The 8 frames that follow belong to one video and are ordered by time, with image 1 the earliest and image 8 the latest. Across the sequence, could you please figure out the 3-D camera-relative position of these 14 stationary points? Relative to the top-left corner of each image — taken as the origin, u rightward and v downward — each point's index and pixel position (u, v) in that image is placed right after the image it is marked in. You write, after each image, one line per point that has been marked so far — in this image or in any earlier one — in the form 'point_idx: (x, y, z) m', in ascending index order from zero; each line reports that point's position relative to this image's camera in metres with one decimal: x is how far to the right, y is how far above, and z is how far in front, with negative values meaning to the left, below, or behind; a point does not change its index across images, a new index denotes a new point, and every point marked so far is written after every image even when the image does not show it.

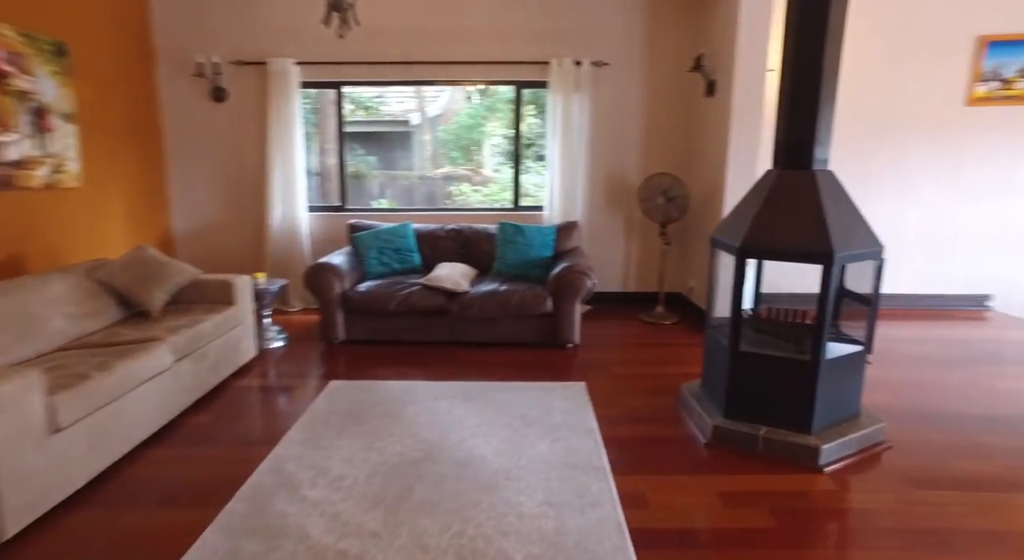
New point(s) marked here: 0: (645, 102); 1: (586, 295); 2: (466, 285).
0: (+0.9, +1.7, +5.6) m
1: (+0.3, -0.2, +4.7) m
2: (-0.7, 0.0, +4.7) m
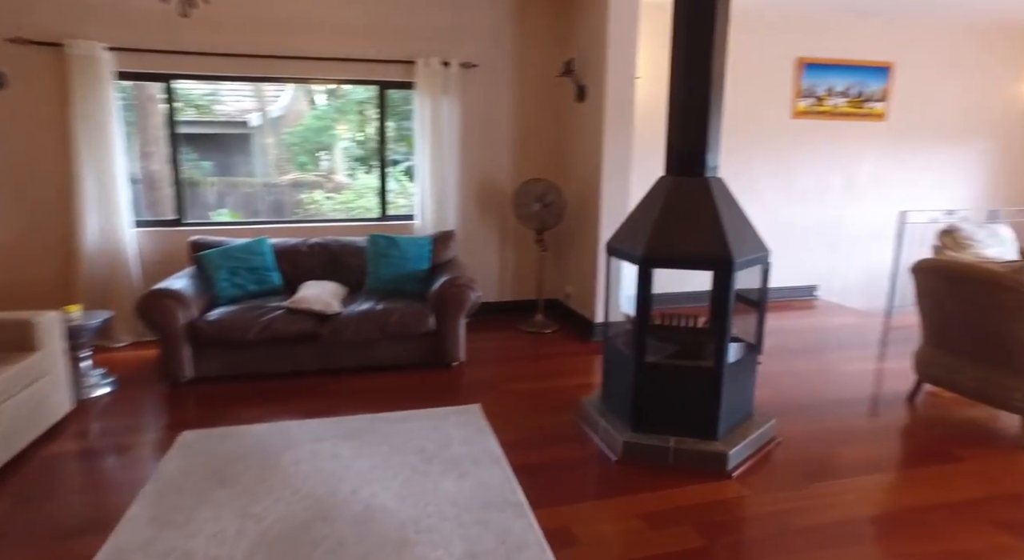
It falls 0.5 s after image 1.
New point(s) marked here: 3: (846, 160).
0: (0.0, +1.7, +5.3) m
1: (-0.3, -0.2, +4.3) m
2: (-1.3, -0.2, +4.2) m
3: (+3.3, +1.2, +5.5) m
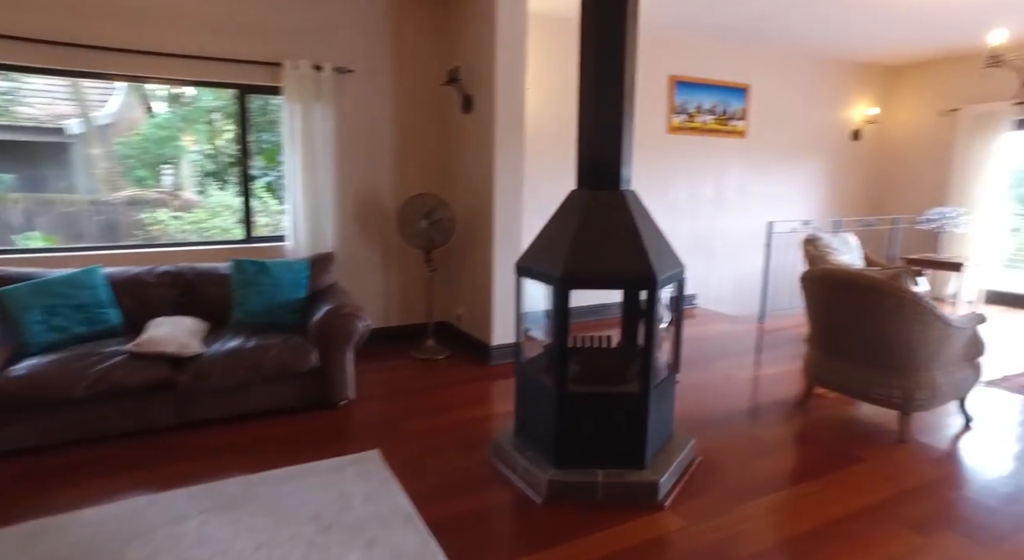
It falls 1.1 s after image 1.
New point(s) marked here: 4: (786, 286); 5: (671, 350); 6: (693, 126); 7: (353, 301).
0: (-1.1, +1.5, +4.9) m
1: (-1.1, -0.4, +3.8) m
2: (-2.0, -0.4, +3.5) m
3: (+2.2, +1.1, +5.9) m
4: (+3.1, -0.1, +6.3) m
5: (+0.8, -0.4, +2.8) m
6: (+1.9, +1.6, +5.7) m
7: (-1.2, -0.2, +4.0) m
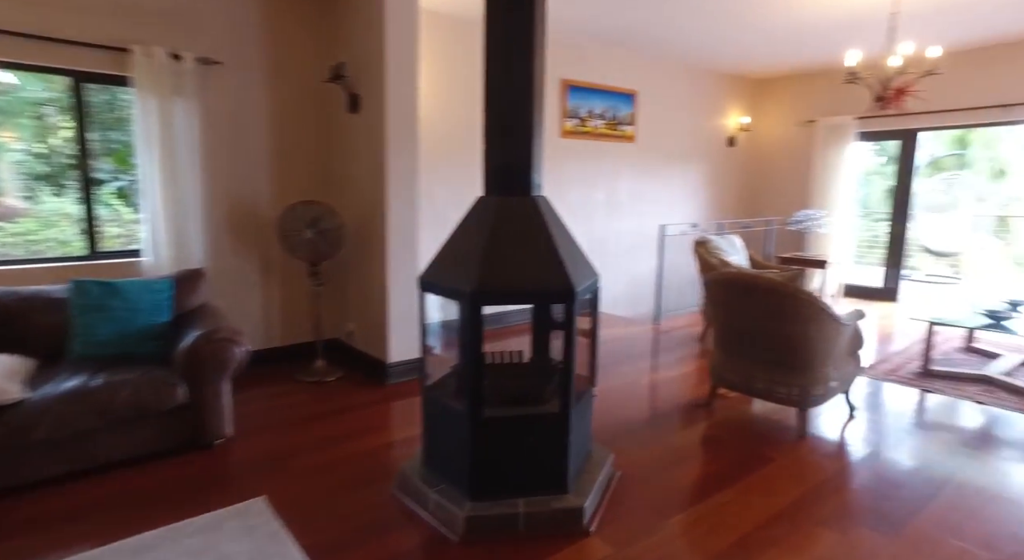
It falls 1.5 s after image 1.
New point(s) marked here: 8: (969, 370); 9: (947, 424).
0: (-1.9, +1.3, +4.4) m
1: (-1.7, -0.6, +3.3) m
2: (-2.6, -0.6, +2.8) m
3: (+1.0, +1.1, +5.9) m
4: (+2.0, -0.1, +6.6) m
5: (+0.4, -0.4, +2.6) m
6: (+0.8, +1.6, +5.7) m
7: (-1.8, -0.3, +3.5) m
8: (+2.9, -0.6, +3.4) m
9: (+2.3, -0.8, +3.0) m
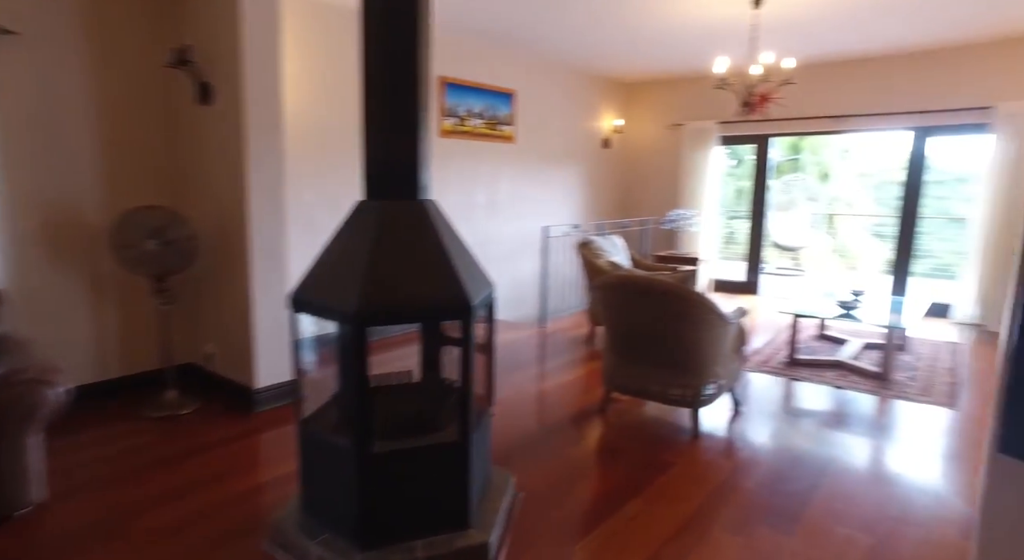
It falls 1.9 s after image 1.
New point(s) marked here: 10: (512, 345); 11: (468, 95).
0: (-2.8, +1.2, +3.6) m
1: (-2.3, -0.7, +2.7) m
2: (-3.0, -0.7, +2.0) m
3: (-0.2, +1.1, +5.8) m
4: (+0.6, -0.1, +6.6) m
5: (-0.1, -0.5, +2.4) m
6: (-0.5, +1.5, +5.5) m
7: (-2.5, -0.4, +2.8) m
8: (+2.2, -0.5, +3.7) m
9: (+1.7, -0.7, +3.2) m
10: (0.0, -0.6, +4.9) m
11: (-0.4, +1.9, +5.5) m
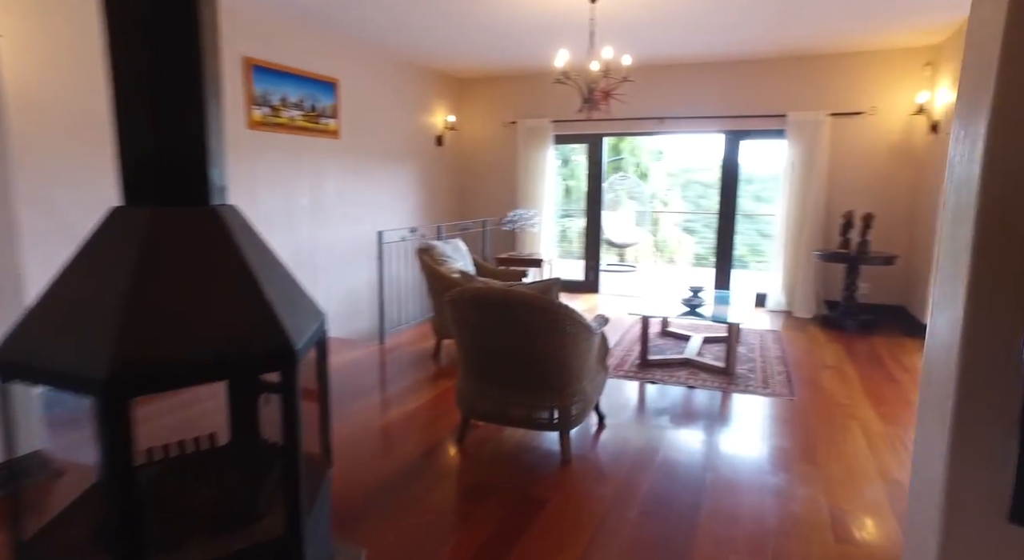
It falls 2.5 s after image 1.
0: (-3.7, +1.0, +2.2) m
1: (-2.8, -0.9, +1.5) m
2: (-3.3, -1.0, +0.6) m
3: (-1.9, +0.9, +5.0) m
4: (-1.3, -0.2, +6.1) m
5: (-0.7, -0.6, +1.9) m
6: (-2.0, +1.4, +4.7) m
7: (-3.0, -0.6, +1.5) m
8: (+1.1, -0.5, +3.8) m
9: (+0.9, -0.7, +3.2) m
10: (-1.3, -0.7, +4.3) m
11: (-2.0, +1.7, +4.7) m
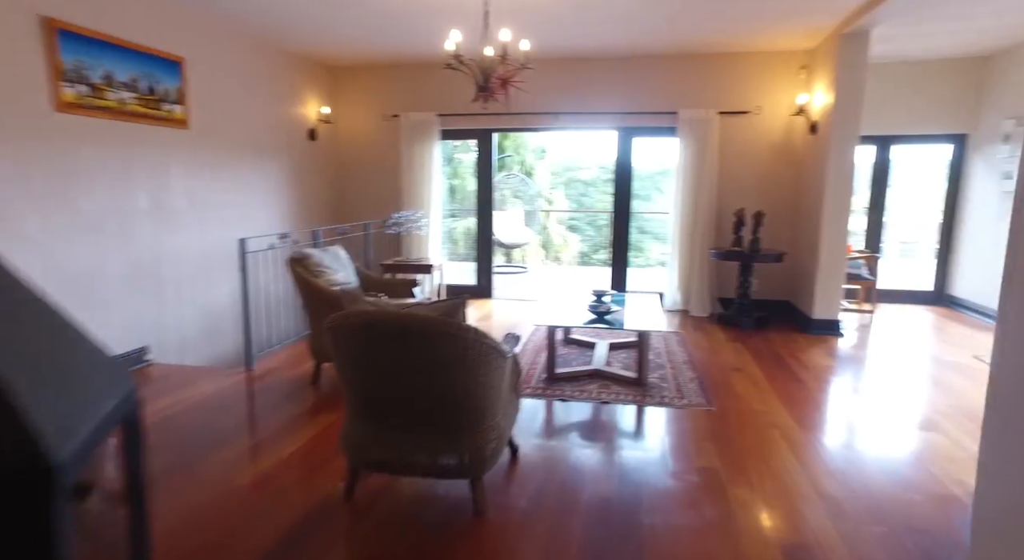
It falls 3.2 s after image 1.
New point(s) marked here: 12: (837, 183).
0: (-4.0, +0.8, +1.0) m
1: (-2.9, -1.0, +0.4) m
2: (-3.2, -1.1, -0.5) m
3: (-2.8, +0.8, +4.1) m
4: (-2.4, -0.3, +5.3) m
5: (-0.9, -0.6, +1.3) m
6: (-2.9, +1.3, +3.8) m
7: (-3.1, -0.8, +0.5) m
8: (+0.5, -0.6, +3.5) m
9: (+0.4, -0.8, +2.9) m
10: (-2.0, -0.8, +3.5) m
11: (-2.9, +1.6, +3.8) m
12: (+2.4, +0.7, +4.0) m
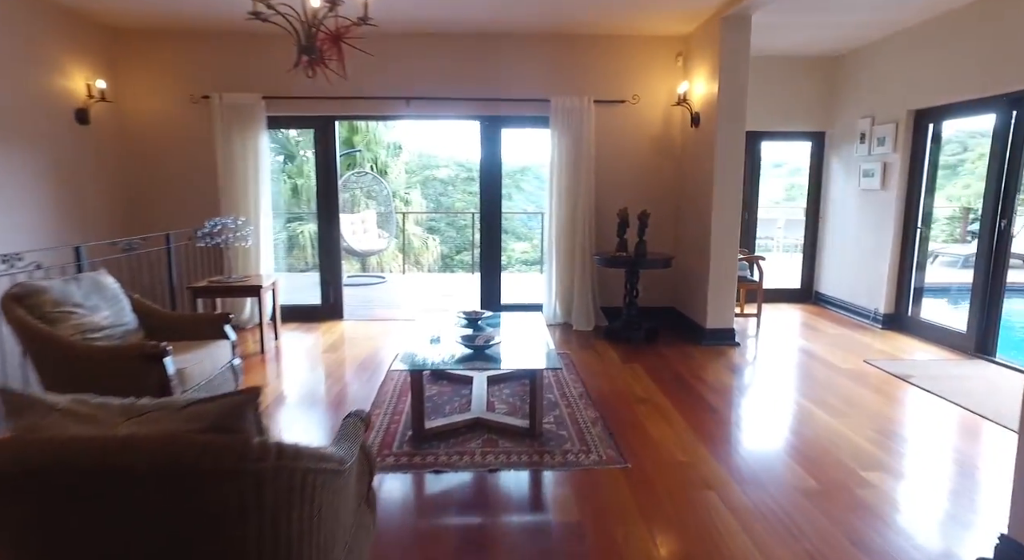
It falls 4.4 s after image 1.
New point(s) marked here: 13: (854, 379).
0: (-4.0, +0.5, -0.8) m
1: (-2.7, -1.3, -1.1) m
2: (-2.7, -1.4, -2.1) m
3: (-3.6, +0.5, +2.5) m
4: (-3.4, -0.6, +3.7) m
5: (-1.0, -0.8, +0.2) m
6: (-3.6, +1.0, +2.1) m
7: (-3.0, -1.1, -1.1) m
8: (-0.3, -0.7, +2.8) m
9: (-0.2, -0.9, +2.1) m
10: (-2.6, -1.0, +2.1) m
11: (-3.6, +1.3, +2.1) m
12: (+1.4, +0.7, +3.7) m
13: (+2.2, -0.6, +3.4) m
